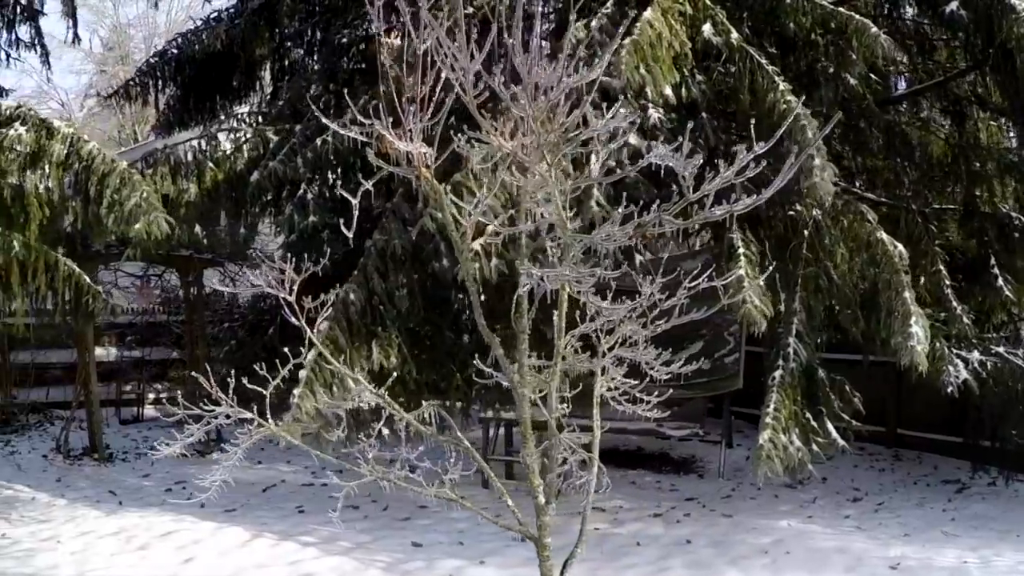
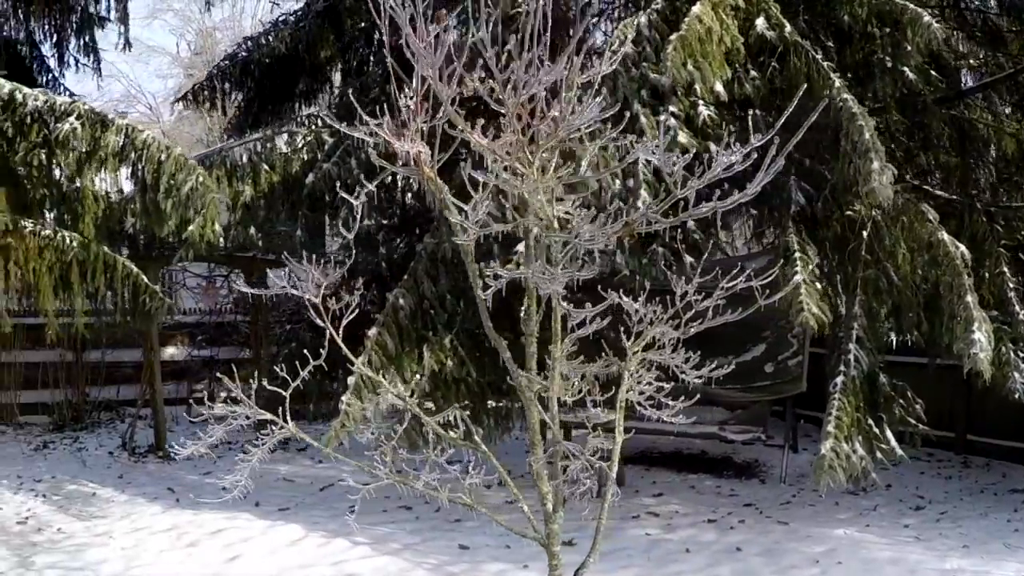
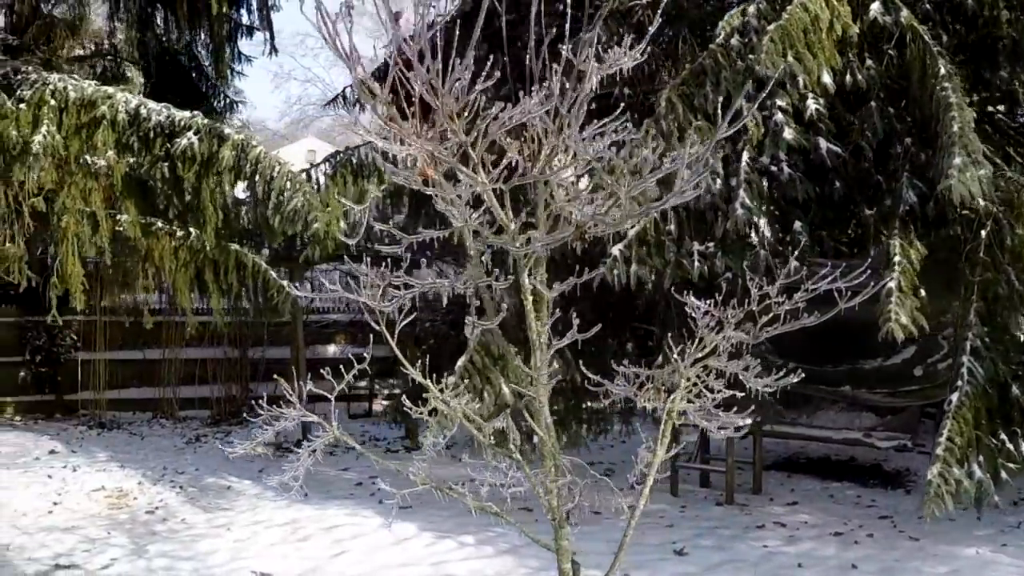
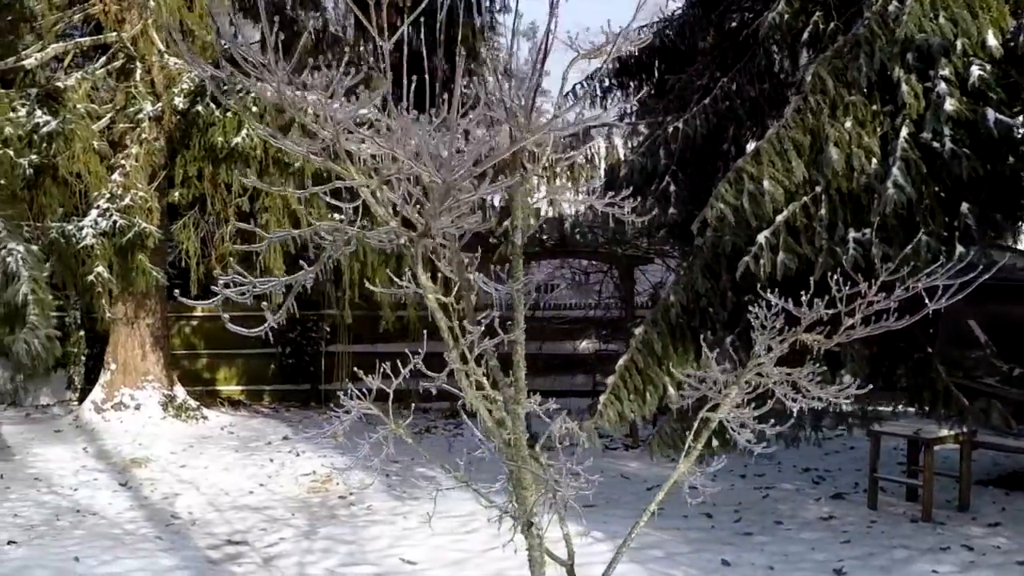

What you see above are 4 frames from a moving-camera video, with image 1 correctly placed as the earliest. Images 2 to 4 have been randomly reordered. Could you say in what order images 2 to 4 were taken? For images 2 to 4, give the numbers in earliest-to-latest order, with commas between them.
2, 3, 4
